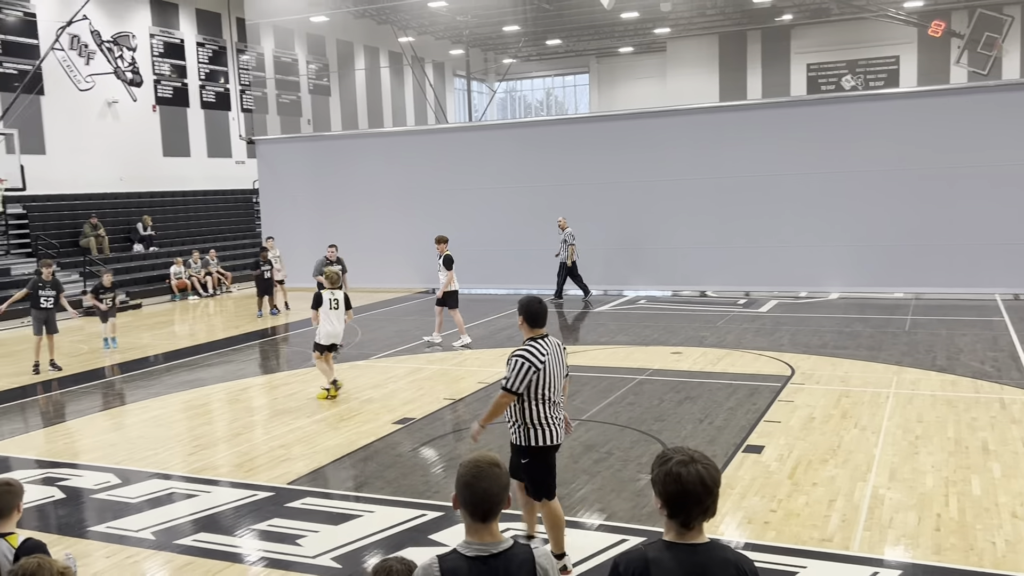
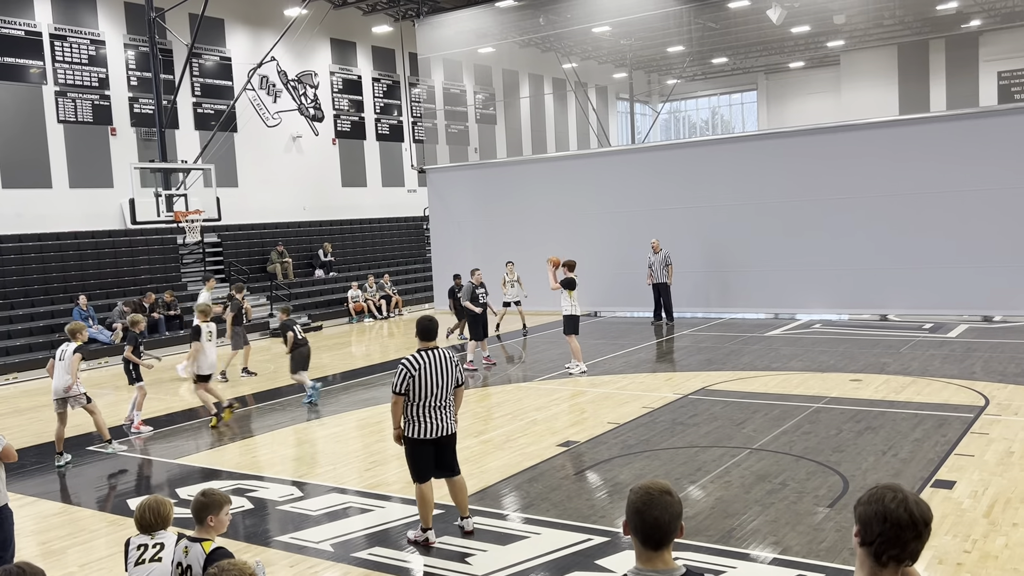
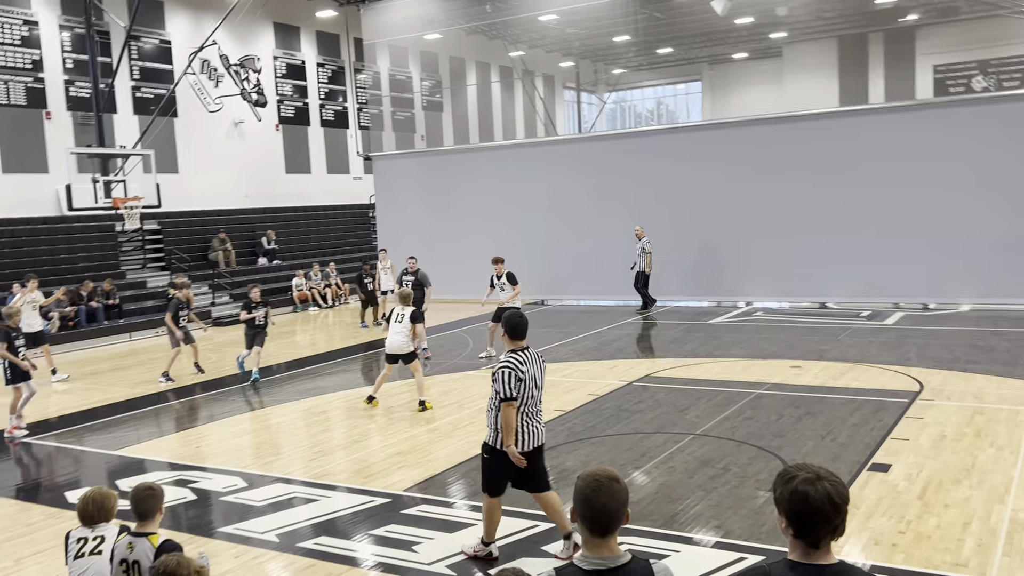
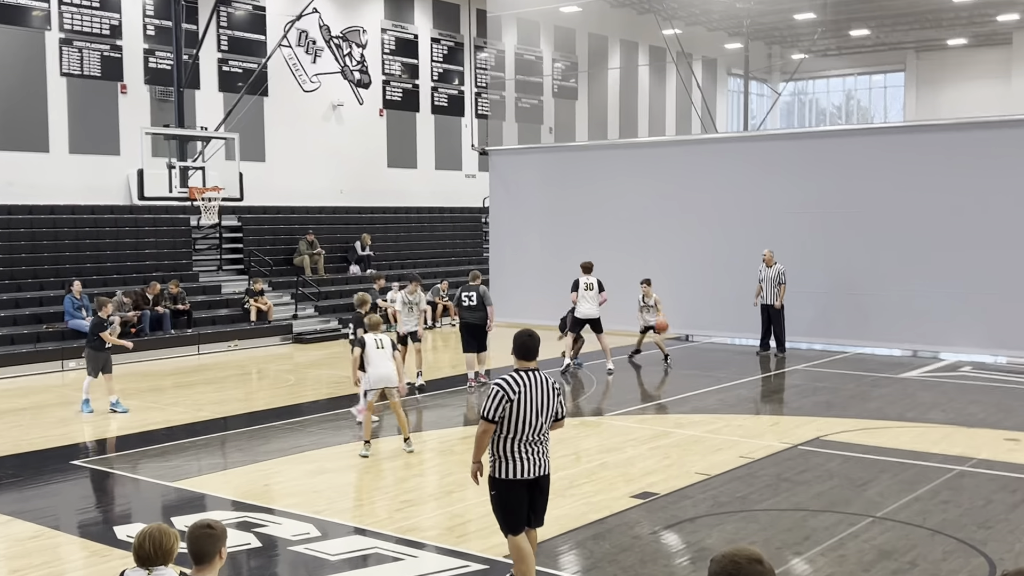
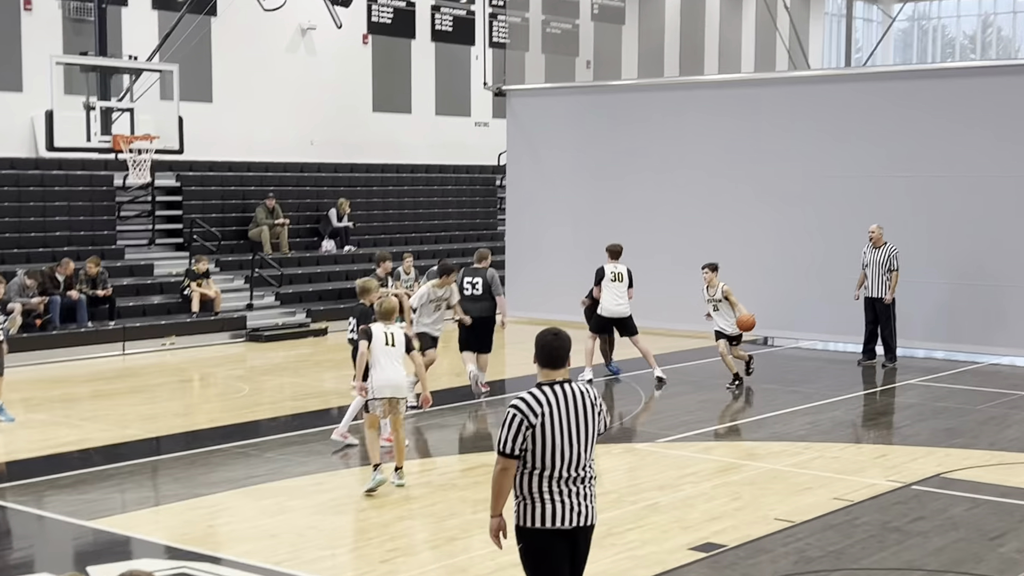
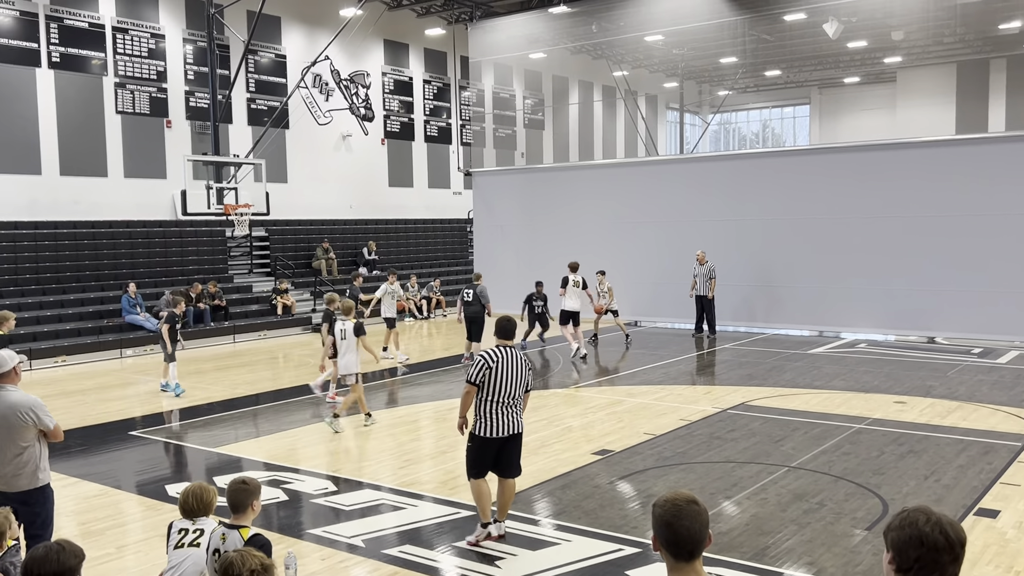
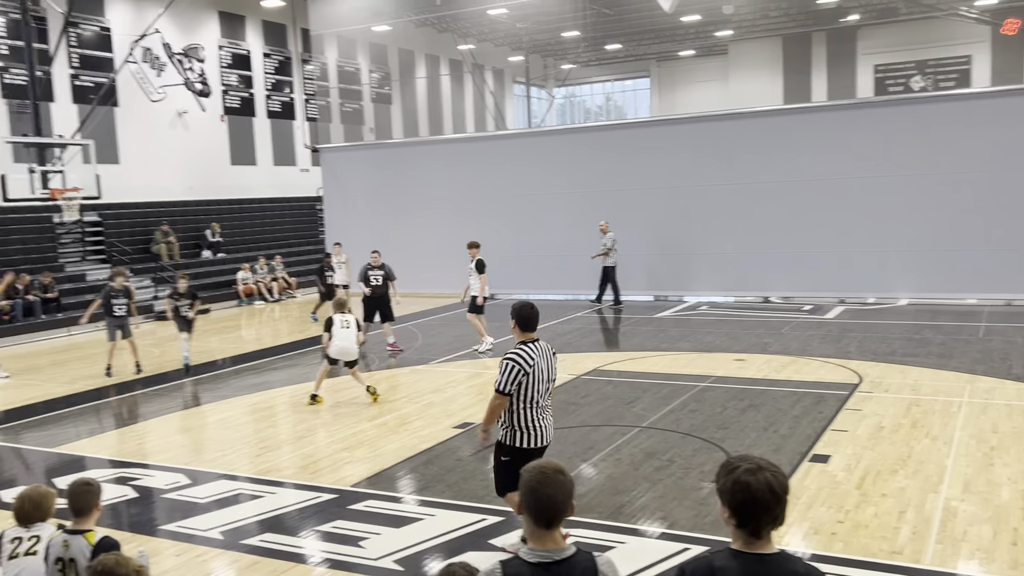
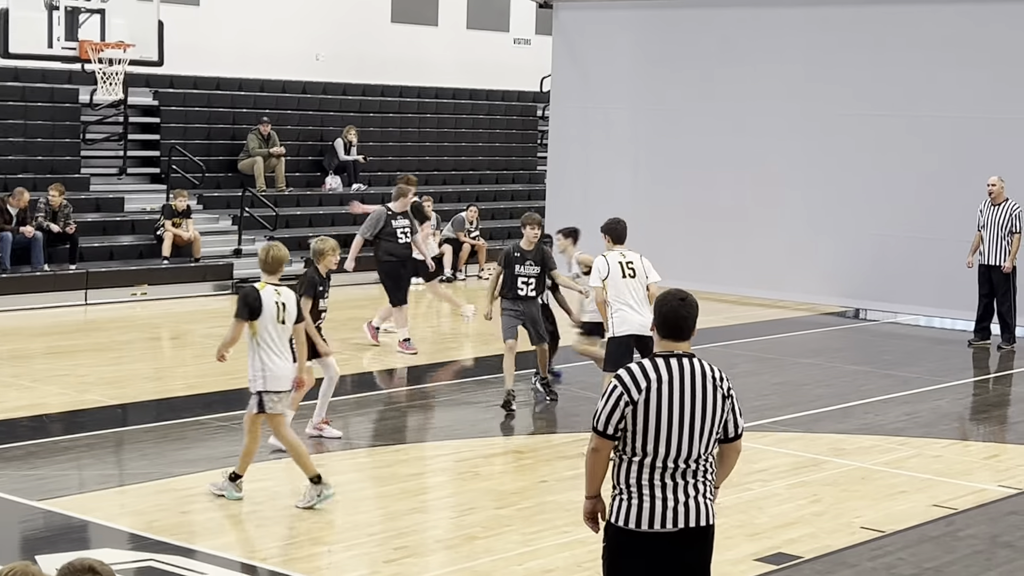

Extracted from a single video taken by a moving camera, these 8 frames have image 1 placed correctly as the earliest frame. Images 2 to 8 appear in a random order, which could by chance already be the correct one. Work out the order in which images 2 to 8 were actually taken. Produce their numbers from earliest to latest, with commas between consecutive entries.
7, 3, 2, 6, 4, 5, 8
